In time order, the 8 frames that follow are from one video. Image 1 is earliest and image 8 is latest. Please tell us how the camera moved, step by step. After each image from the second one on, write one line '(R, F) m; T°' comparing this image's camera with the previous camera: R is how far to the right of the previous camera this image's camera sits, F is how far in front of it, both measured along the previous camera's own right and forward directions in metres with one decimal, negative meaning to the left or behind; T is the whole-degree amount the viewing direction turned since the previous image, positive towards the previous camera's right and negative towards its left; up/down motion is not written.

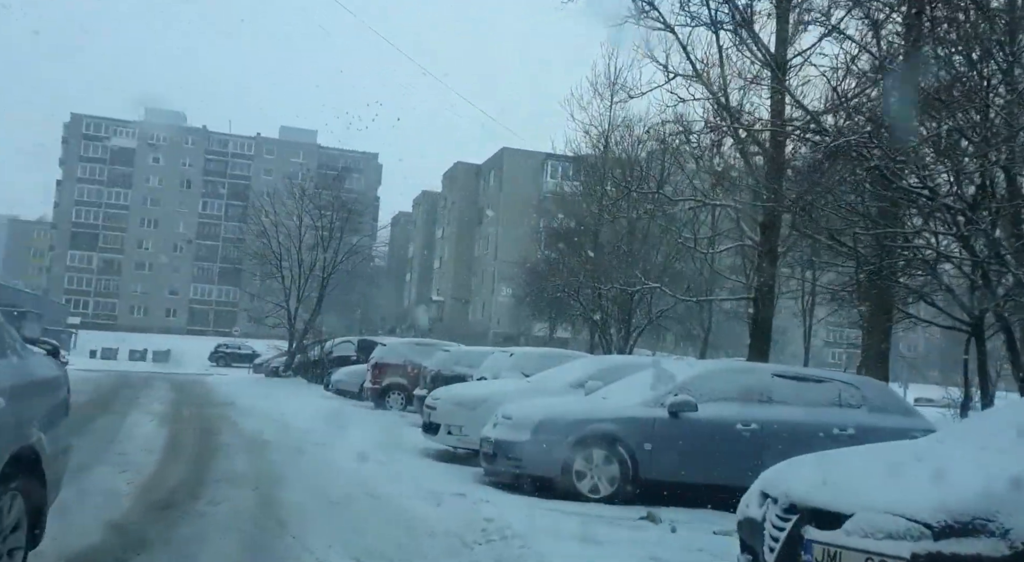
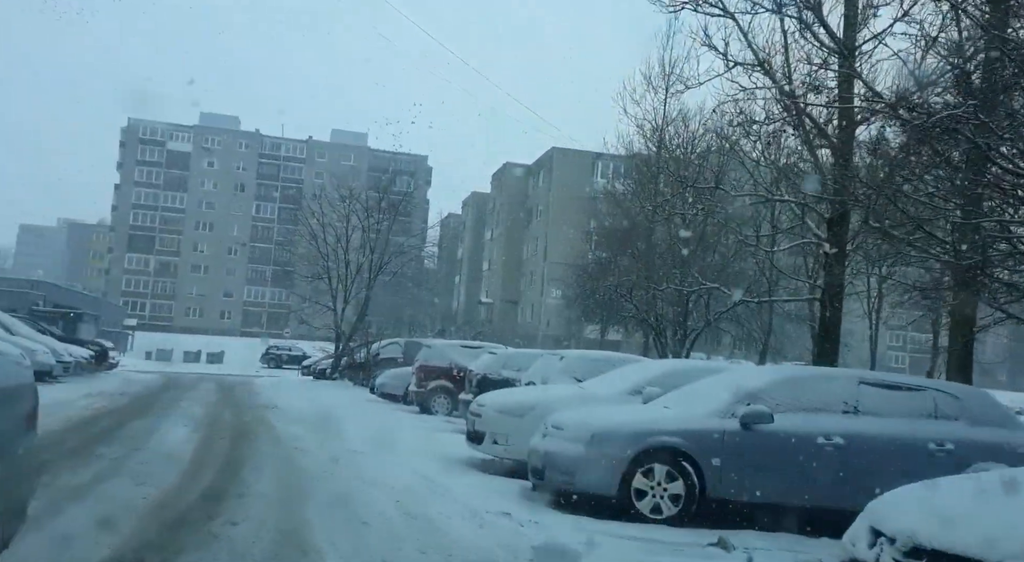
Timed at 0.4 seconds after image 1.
(0.0, +0.8) m; -3°
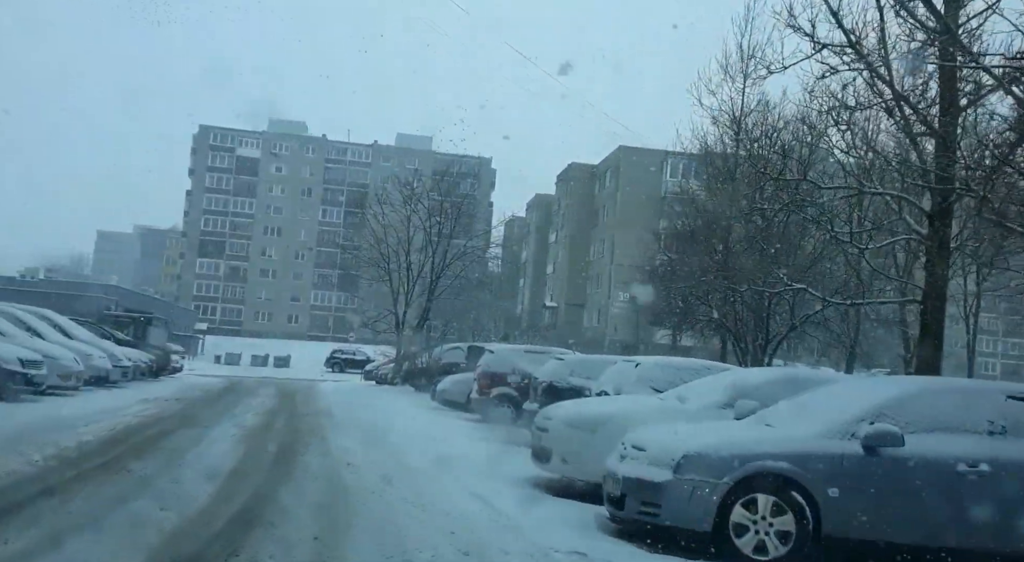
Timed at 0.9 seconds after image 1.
(-0.1, +1.1) m; -4°
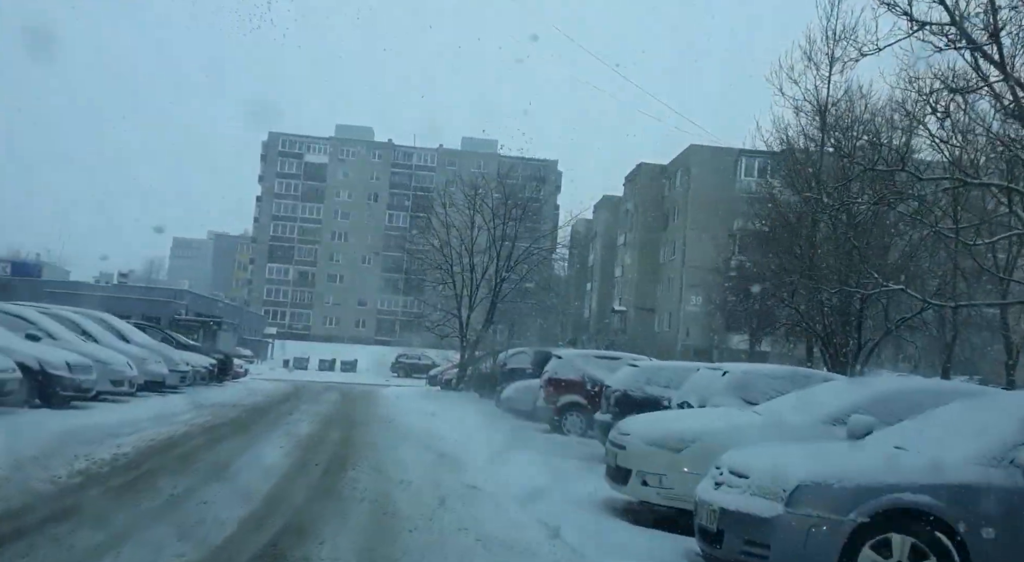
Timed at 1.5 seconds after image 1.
(-0.1, +1.0) m; -4°
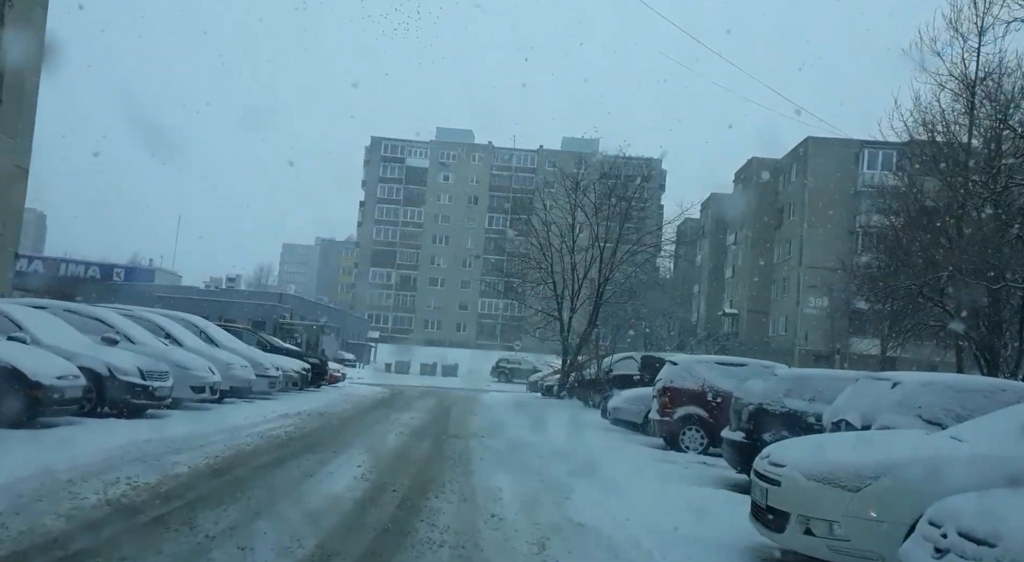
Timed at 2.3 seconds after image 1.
(-0.1, +1.6) m; -7°
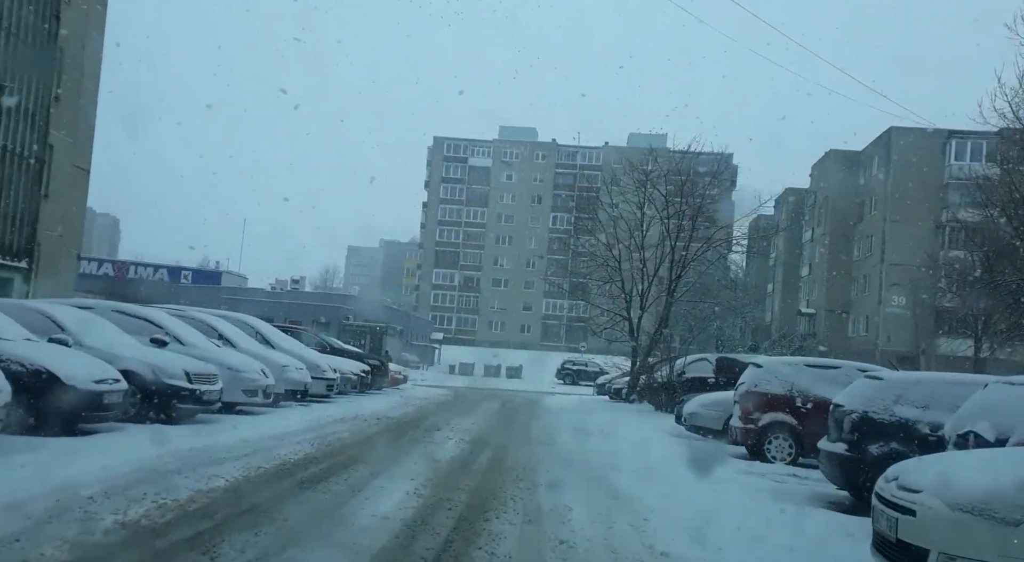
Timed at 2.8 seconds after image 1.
(0.0, +0.9) m; -4°
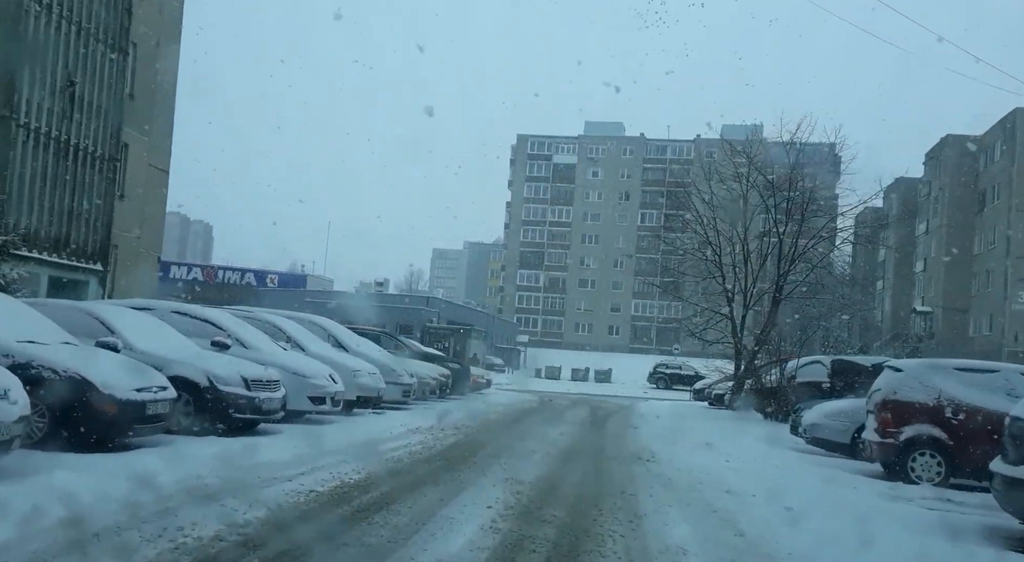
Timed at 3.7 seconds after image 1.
(-0.1, +1.4) m; -6°
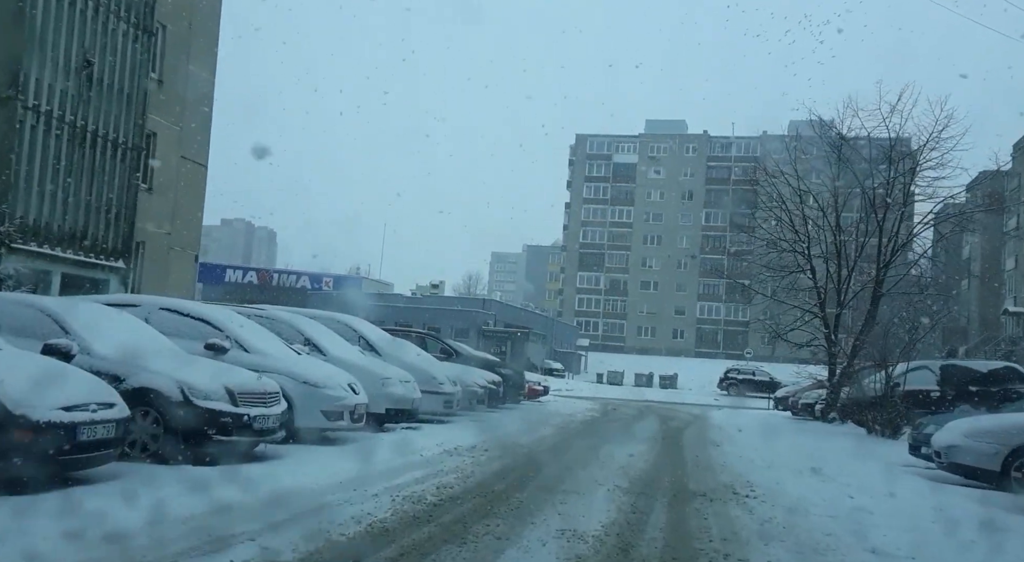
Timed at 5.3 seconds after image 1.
(0.0, +2.1) m; -4°
